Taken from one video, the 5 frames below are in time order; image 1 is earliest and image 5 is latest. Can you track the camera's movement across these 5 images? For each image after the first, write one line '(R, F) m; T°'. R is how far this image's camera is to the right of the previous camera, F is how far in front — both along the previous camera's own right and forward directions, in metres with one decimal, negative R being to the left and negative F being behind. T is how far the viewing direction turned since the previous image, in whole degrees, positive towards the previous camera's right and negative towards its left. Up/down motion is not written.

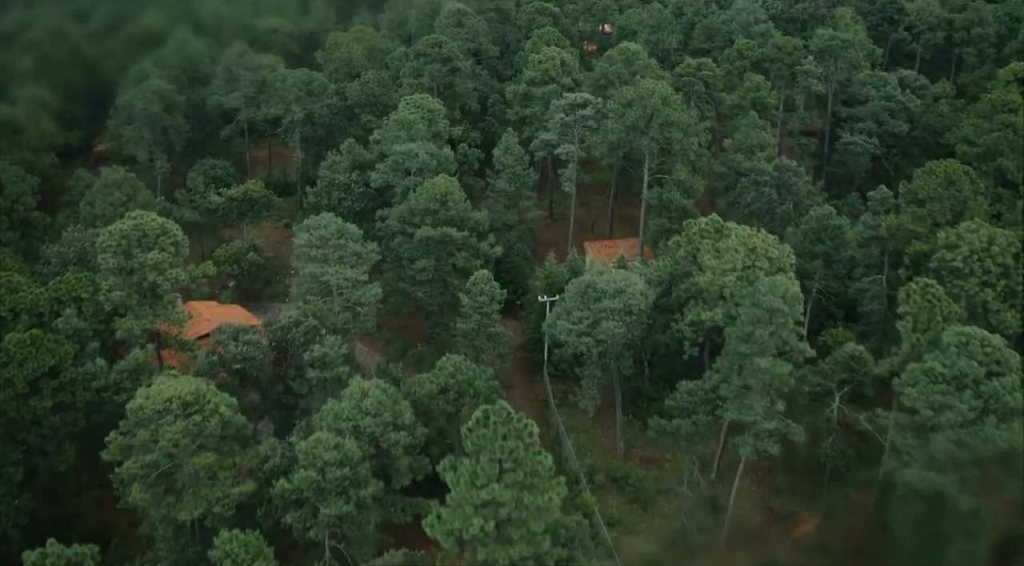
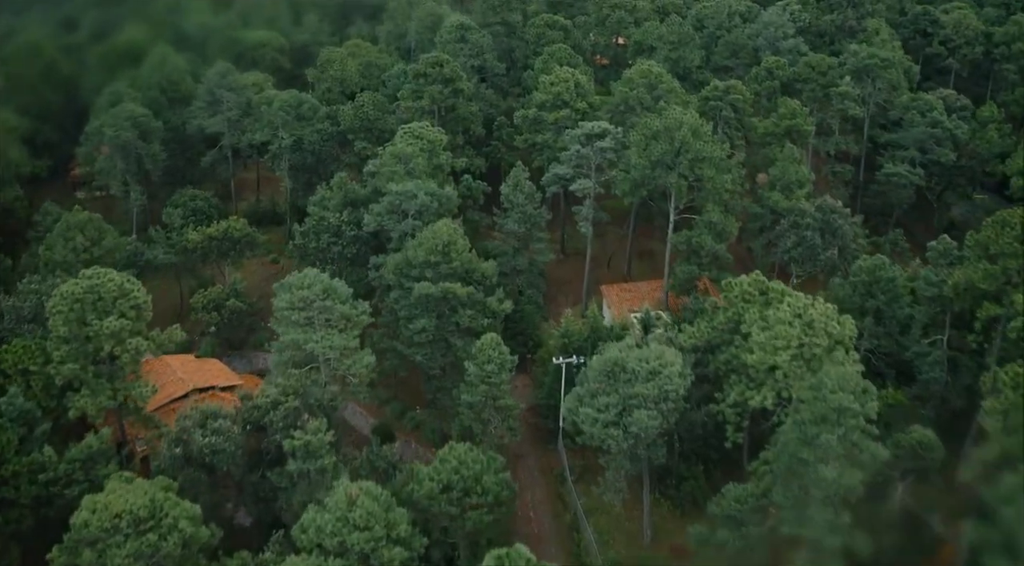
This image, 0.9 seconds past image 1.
(-0.4, +4.5) m; 0°
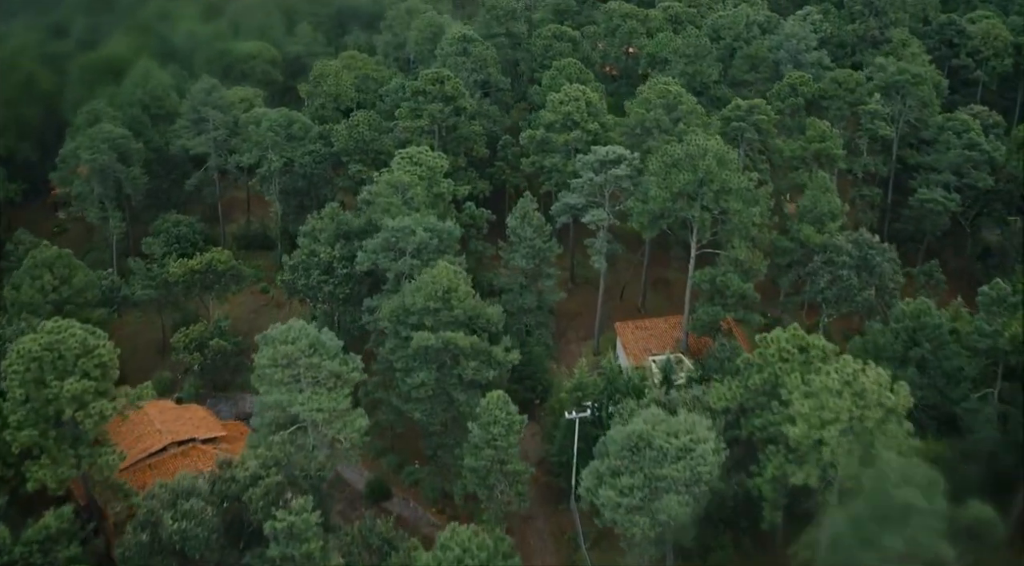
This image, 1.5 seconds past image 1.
(-0.2, +3.1) m; 0°
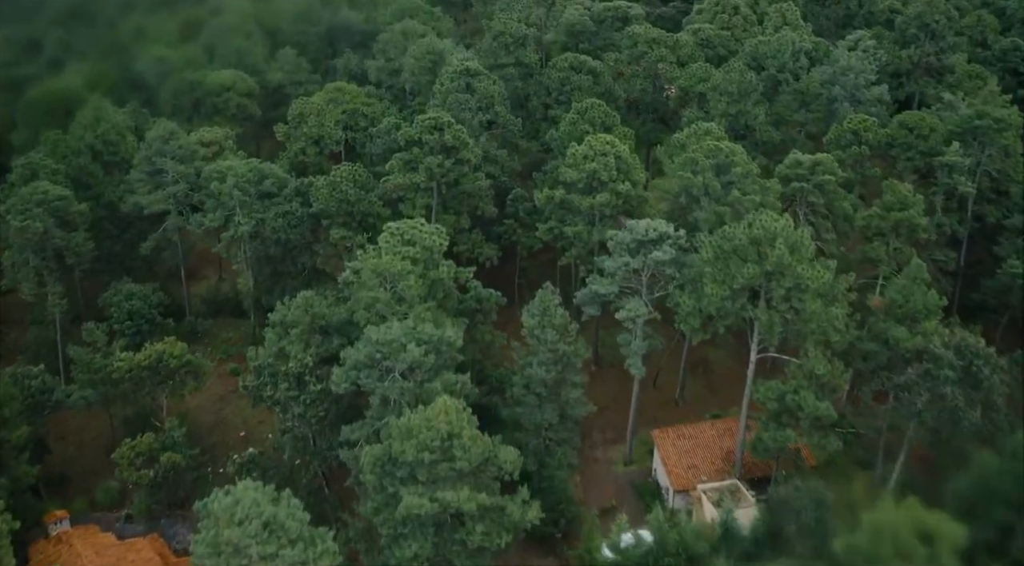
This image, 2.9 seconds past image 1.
(-0.4, +6.9) m; 0°
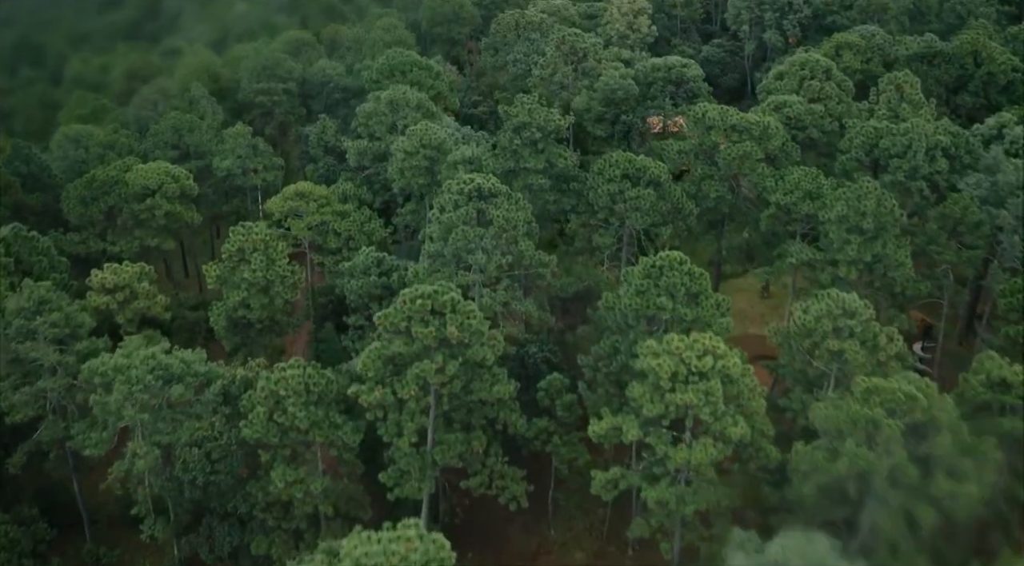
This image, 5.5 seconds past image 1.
(-1.0, +12.7) m; 0°
